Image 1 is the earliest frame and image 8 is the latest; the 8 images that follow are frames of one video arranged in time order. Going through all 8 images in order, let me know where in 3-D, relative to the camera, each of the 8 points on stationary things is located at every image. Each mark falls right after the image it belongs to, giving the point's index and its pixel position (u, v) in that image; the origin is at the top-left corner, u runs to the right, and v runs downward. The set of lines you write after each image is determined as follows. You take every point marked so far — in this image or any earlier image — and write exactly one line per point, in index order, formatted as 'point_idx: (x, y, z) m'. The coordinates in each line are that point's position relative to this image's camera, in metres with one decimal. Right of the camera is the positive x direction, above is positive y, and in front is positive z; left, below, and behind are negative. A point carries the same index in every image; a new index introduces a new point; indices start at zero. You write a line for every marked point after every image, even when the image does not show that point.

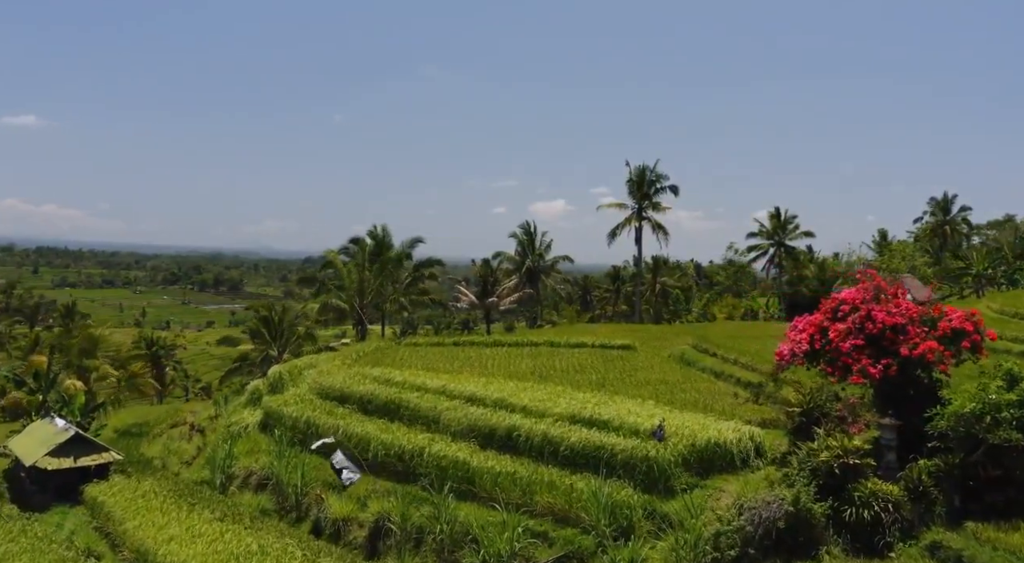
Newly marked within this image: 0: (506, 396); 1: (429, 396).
0: (-0.1, -2.2, +18.8) m
1: (-1.7, -2.3, +19.7) m
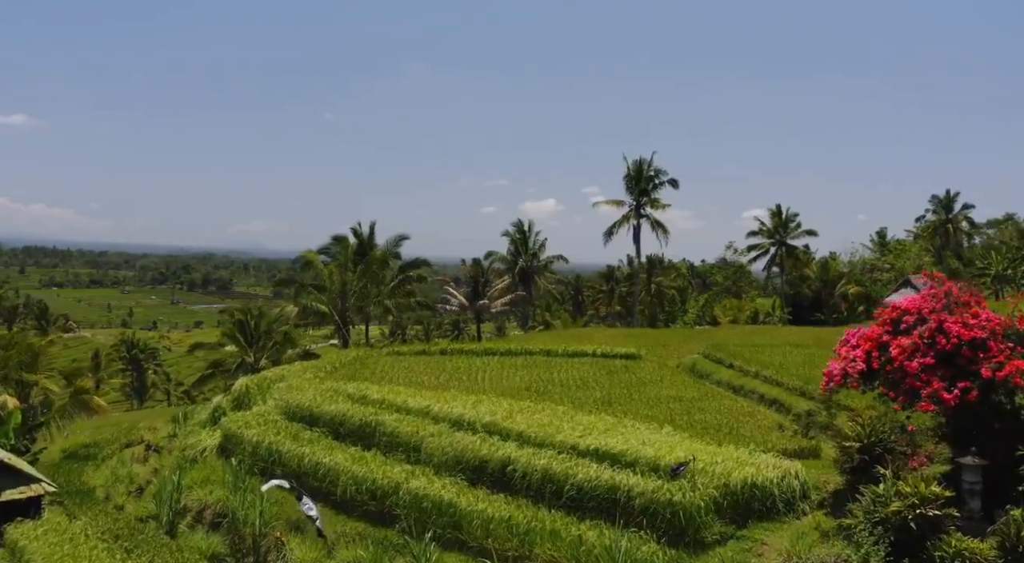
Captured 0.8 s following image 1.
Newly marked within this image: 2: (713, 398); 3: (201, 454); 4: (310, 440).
0: (-0.2, -2.3, +16.2) m
1: (-1.8, -2.4, +17.0) m
2: (+4.1, -2.4, +19.4) m
3: (-6.3, -3.5, +19.4) m
4: (-3.7, -2.9, +17.4) m
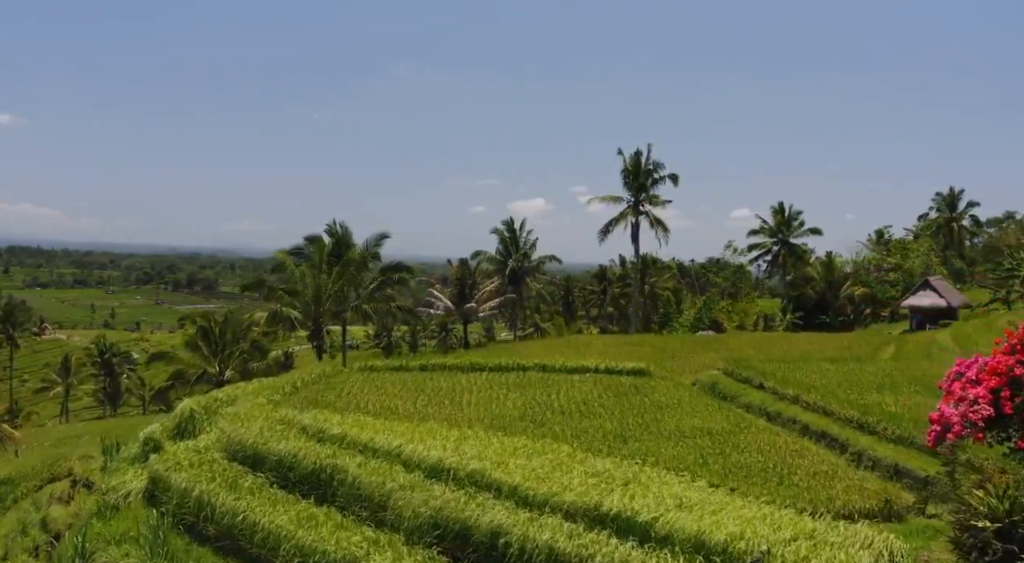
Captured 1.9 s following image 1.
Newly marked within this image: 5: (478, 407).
0: (-0.3, -2.4, +12.7) m
1: (-1.9, -2.5, +13.5) m
2: (+3.9, -2.5, +15.9) m
3: (-6.4, -3.6, +15.8) m
4: (-3.8, -3.0, +13.9) m
5: (-0.6, -2.3, +17.7) m
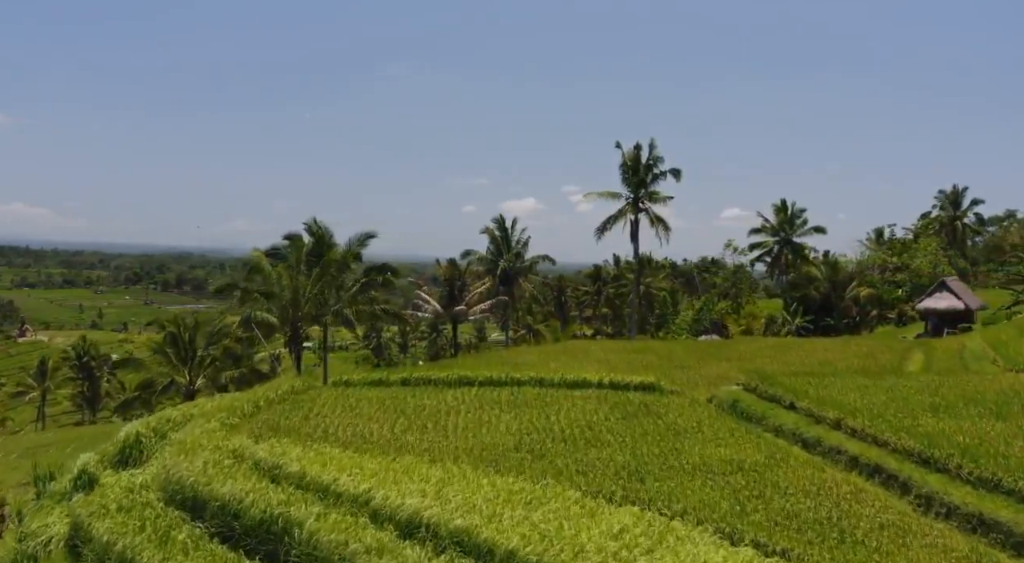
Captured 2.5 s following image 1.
0: (-0.4, -2.5, +10.1) m
1: (-2.0, -2.6, +10.9) m
2: (+3.9, -2.6, +13.4) m
3: (-6.5, -3.7, +13.2) m
4: (-3.8, -3.1, +11.3) m
5: (-0.7, -2.4, +15.2) m
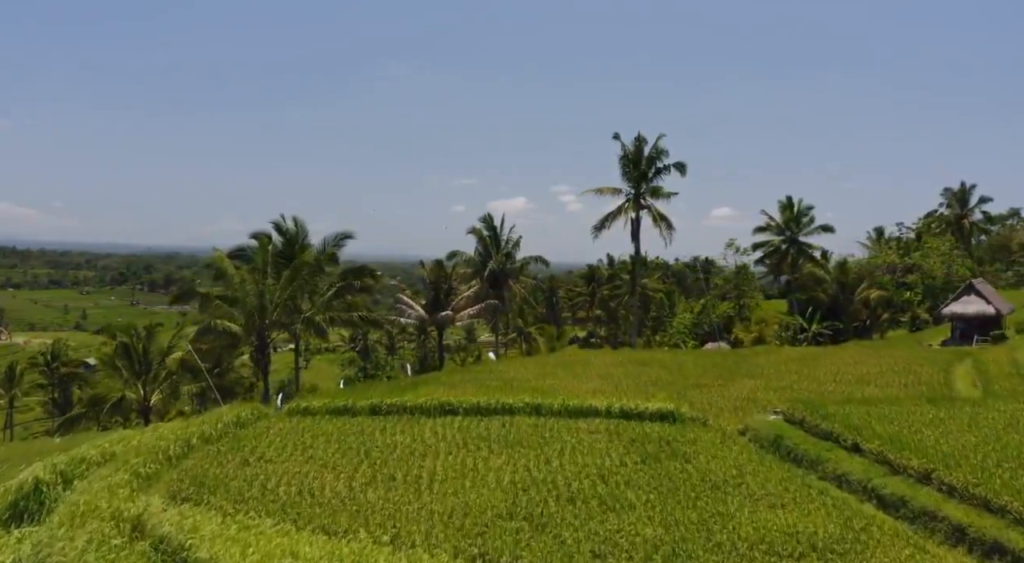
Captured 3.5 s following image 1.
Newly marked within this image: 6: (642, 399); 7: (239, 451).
0: (-0.4, -2.7, +6.7) m
1: (-2.1, -2.8, +7.5) m
2: (+3.8, -2.7, +10.0) m
3: (-6.6, -3.8, +9.7) m
4: (-3.9, -3.2, +7.8) m
5: (-0.8, -2.6, +11.7) m
6: (+2.6, -2.4, +20.0) m
7: (-4.3, -2.5, +14.7) m
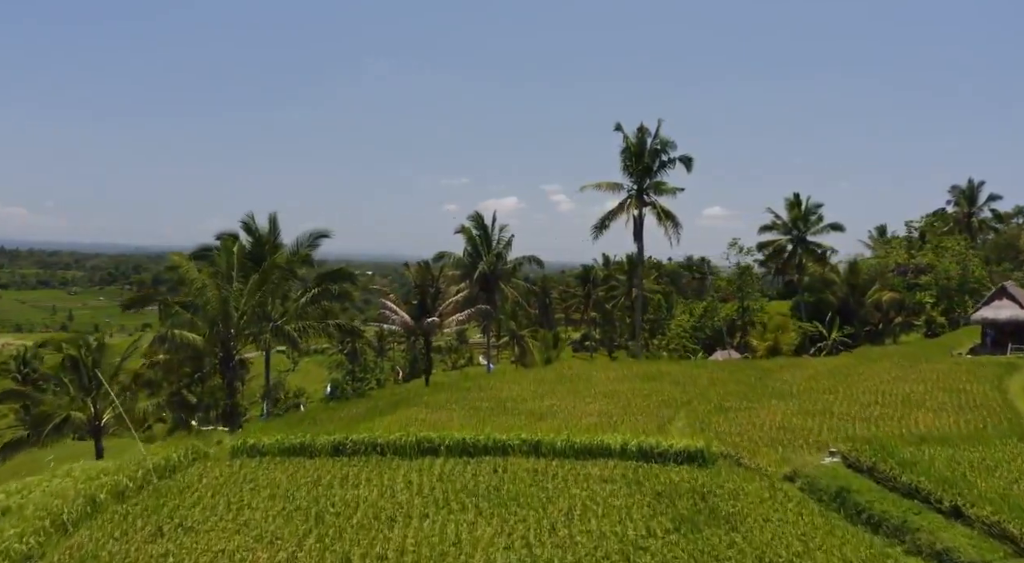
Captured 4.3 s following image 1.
0: (-0.4, -2.8, +3.5) m
1: (-2.1, -2.9, +4.3) m
2: (+3.7, -2.9, +6.9) m
3: (-6.6, -4.0, +6.5) m
4: (-3.9, -3.4, +4.6) m
5: (-0.9, -2.7, +8.5) m
6: (+2.5, -2.5, +16.8) m
7: (-4.4, -2.7, +11.5) m
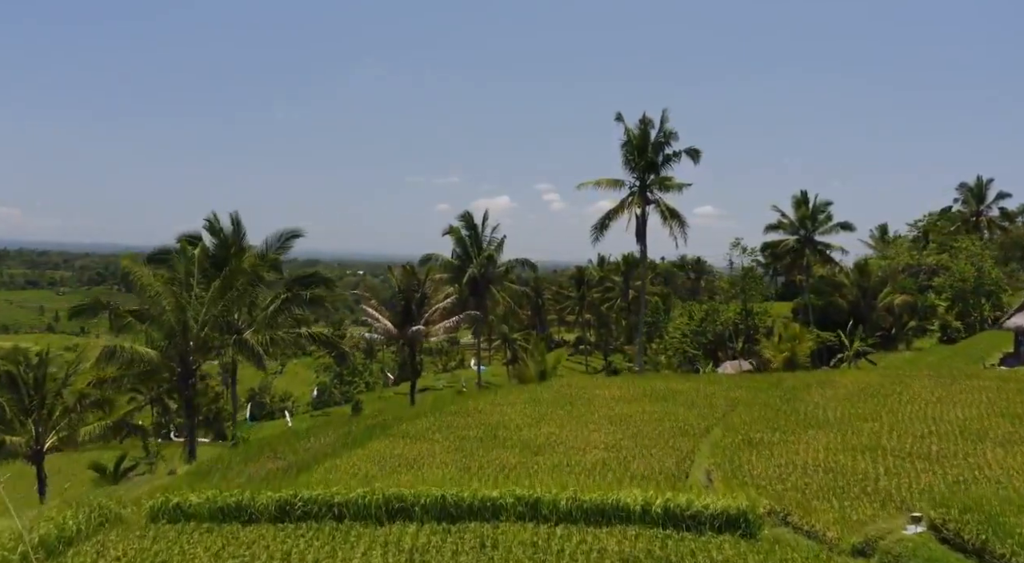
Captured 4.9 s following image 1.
0: (-0.4, -3.0, +0.5) m
1: (-2.1, -3.1, +1.3) m
2: (+3.7, -3.1, +3.9) m
3: (-6.6, -4.2, +3.4) m
4: (-3.9, -3.6, +1.6) m
5: (-0.9, -2.9, +5.5) m
6: (+2.4, -2.7, +13.9) m
7: (-4.5, -2.9, +8.5) m
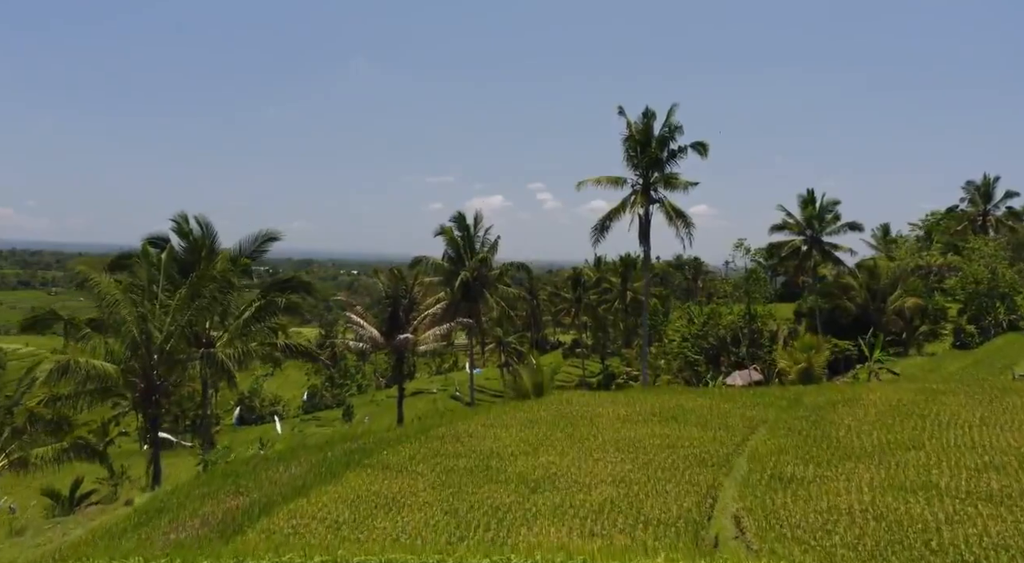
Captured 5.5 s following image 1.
0: (-0.4, -3.2, -1.7) m
1: (-2.1, -3.3, -0.9) m
2: (+3.7, -3.2, +1.7) m
3: (-6.6, -4.4, +1.2) m
4: (-3.9, -3.8, -0.7) m
5: (-0.9, -3.1, +3.3) m
6: (+2.4, -2.9, +11.7) m
7: (-4.5, -3.1, +6.3) m
